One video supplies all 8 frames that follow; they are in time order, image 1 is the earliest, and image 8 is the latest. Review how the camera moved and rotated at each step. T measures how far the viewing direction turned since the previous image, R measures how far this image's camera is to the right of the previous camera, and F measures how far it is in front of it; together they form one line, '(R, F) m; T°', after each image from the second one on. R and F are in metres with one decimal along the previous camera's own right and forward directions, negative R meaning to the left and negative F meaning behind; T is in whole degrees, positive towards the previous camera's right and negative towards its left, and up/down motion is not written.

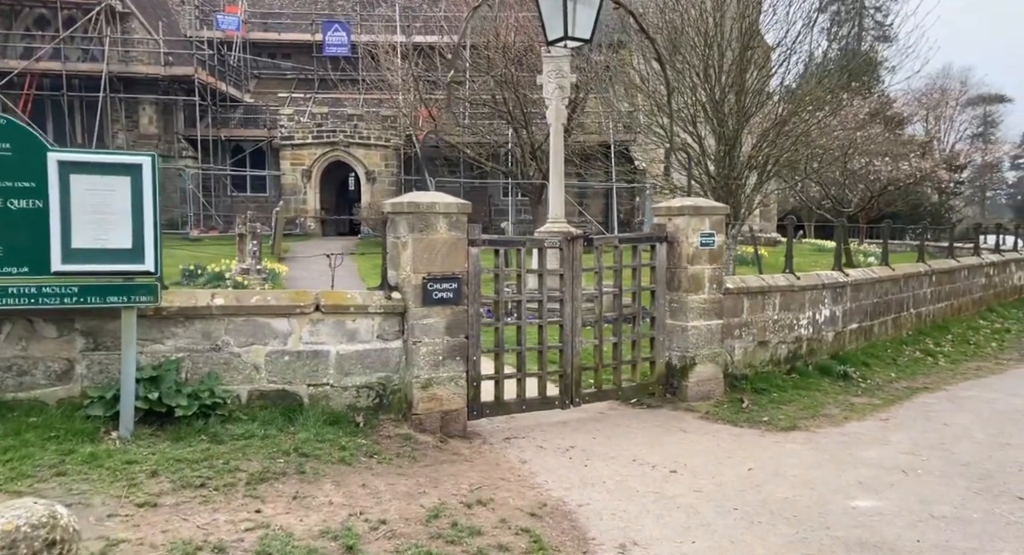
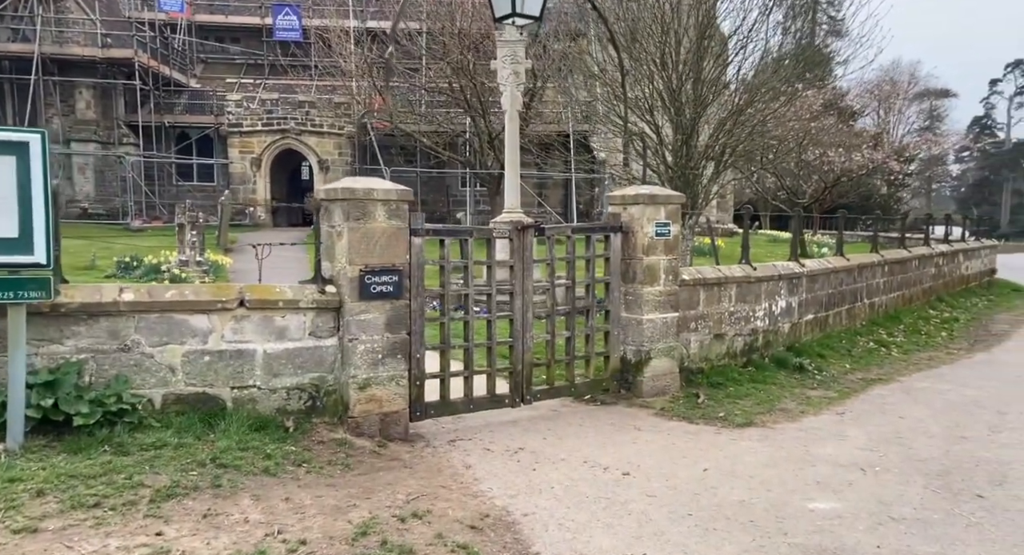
(+0.1, +0.3) m; +3°
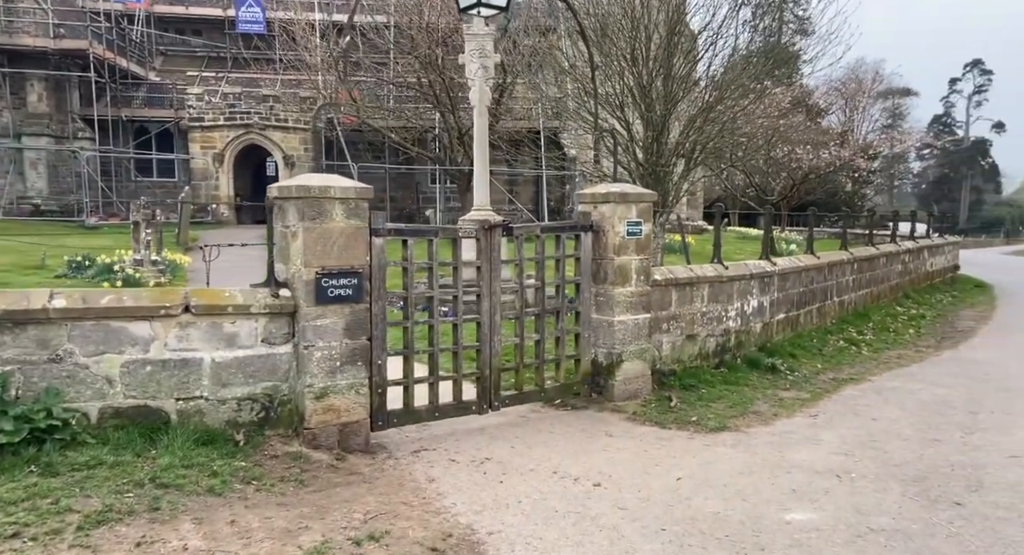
(0.0, +0.2) m; +2°
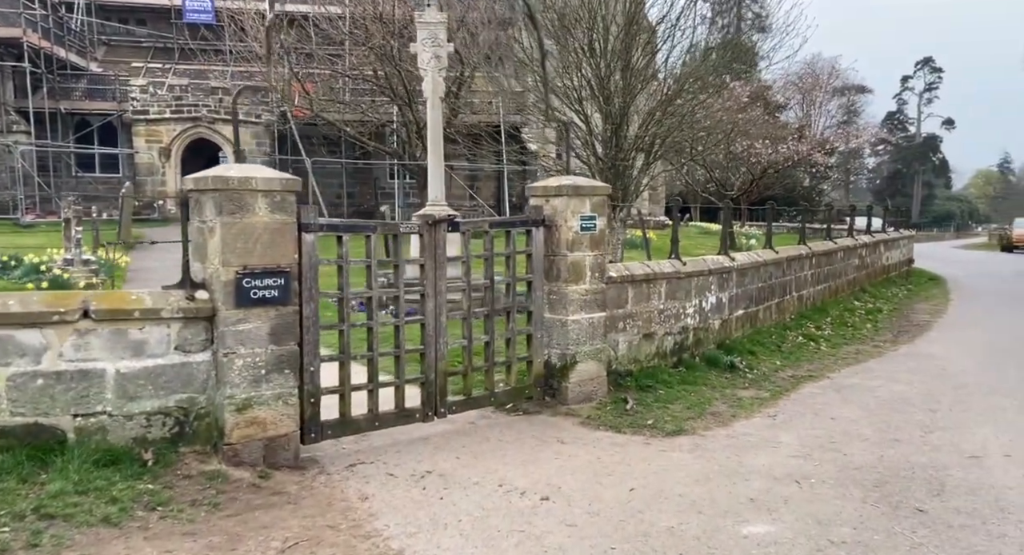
(+0.1, +0.4) m; +2°
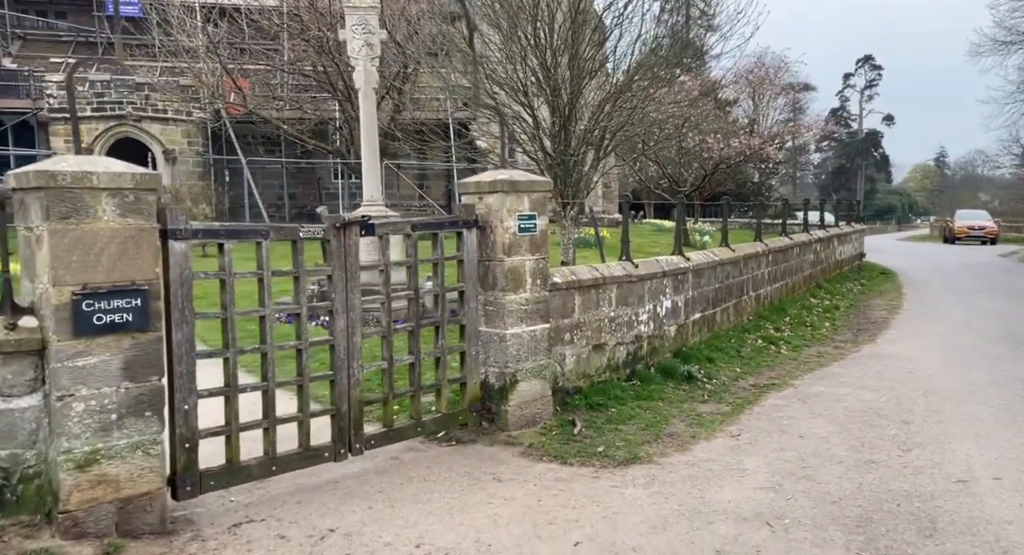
(+0.2, +0.8) m; +3°
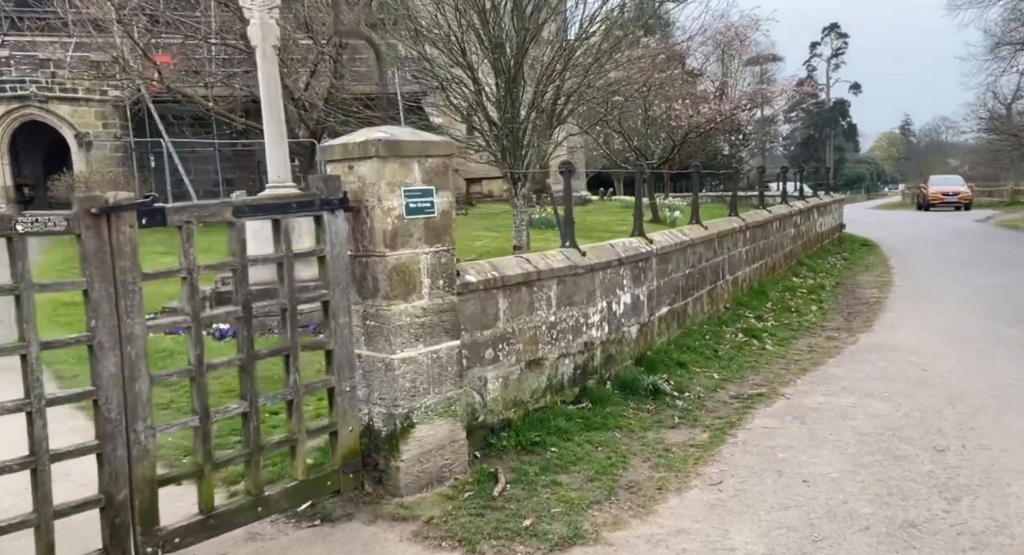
(+0.4, +1.7) m; +2°
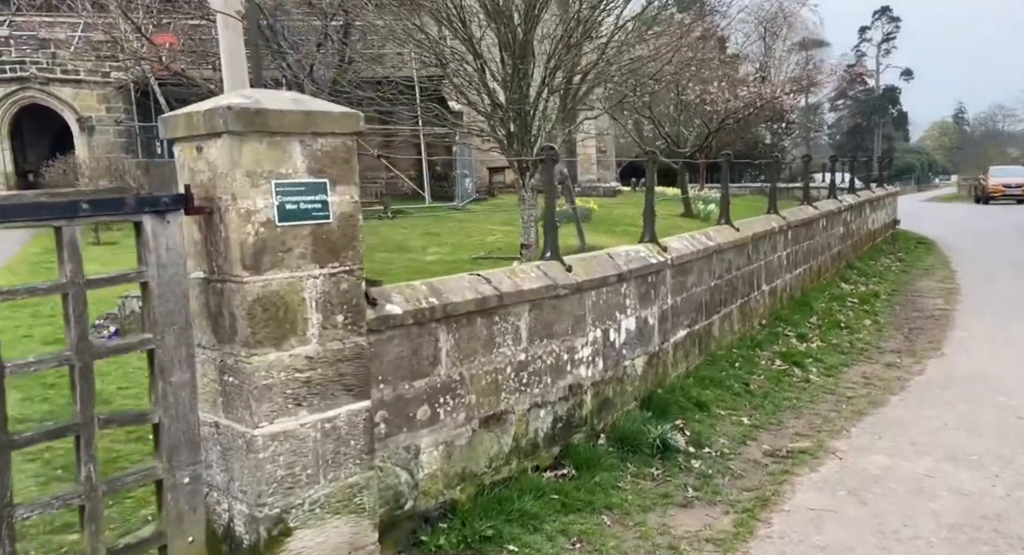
(+0.4, +1.4) m; -3°
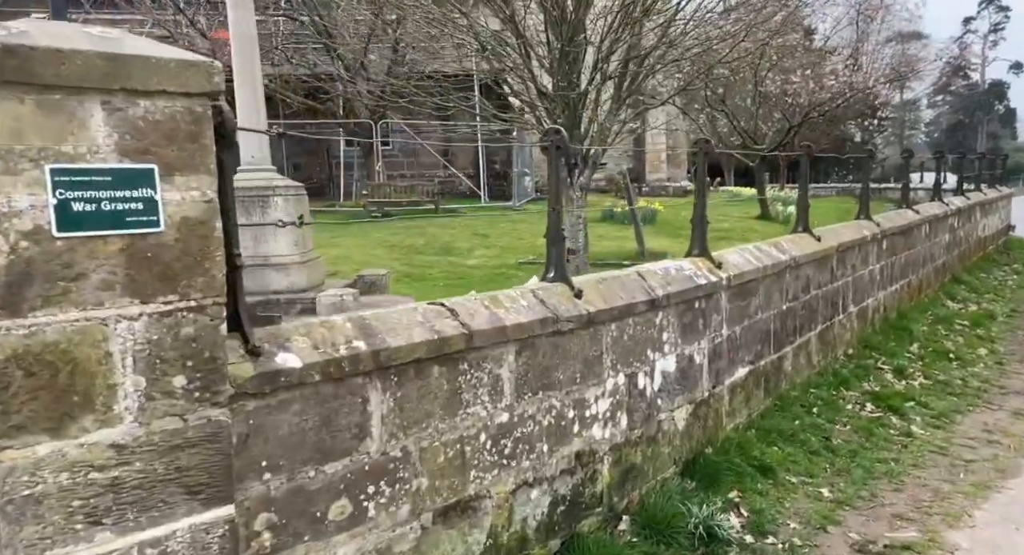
(+0.3, +1.2) m; -5°
